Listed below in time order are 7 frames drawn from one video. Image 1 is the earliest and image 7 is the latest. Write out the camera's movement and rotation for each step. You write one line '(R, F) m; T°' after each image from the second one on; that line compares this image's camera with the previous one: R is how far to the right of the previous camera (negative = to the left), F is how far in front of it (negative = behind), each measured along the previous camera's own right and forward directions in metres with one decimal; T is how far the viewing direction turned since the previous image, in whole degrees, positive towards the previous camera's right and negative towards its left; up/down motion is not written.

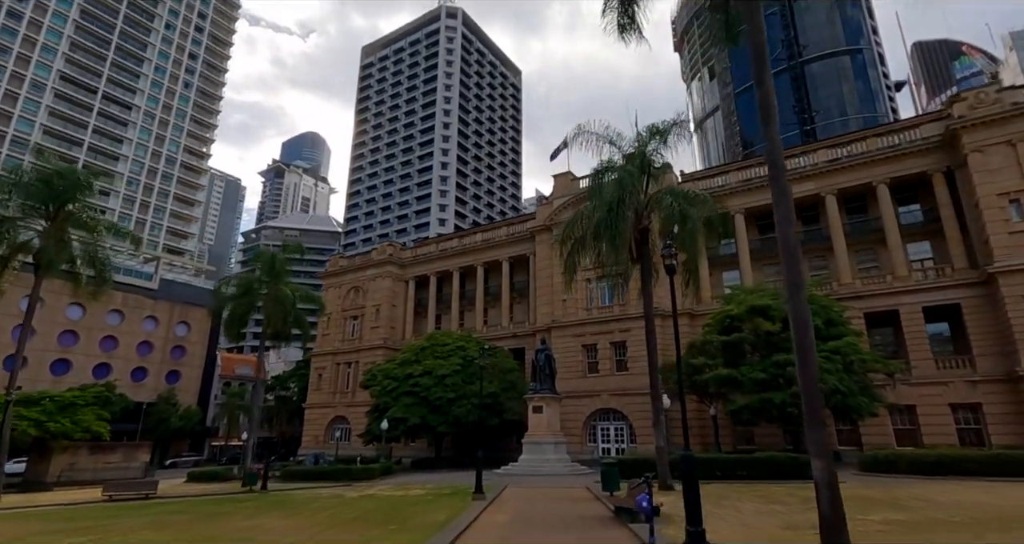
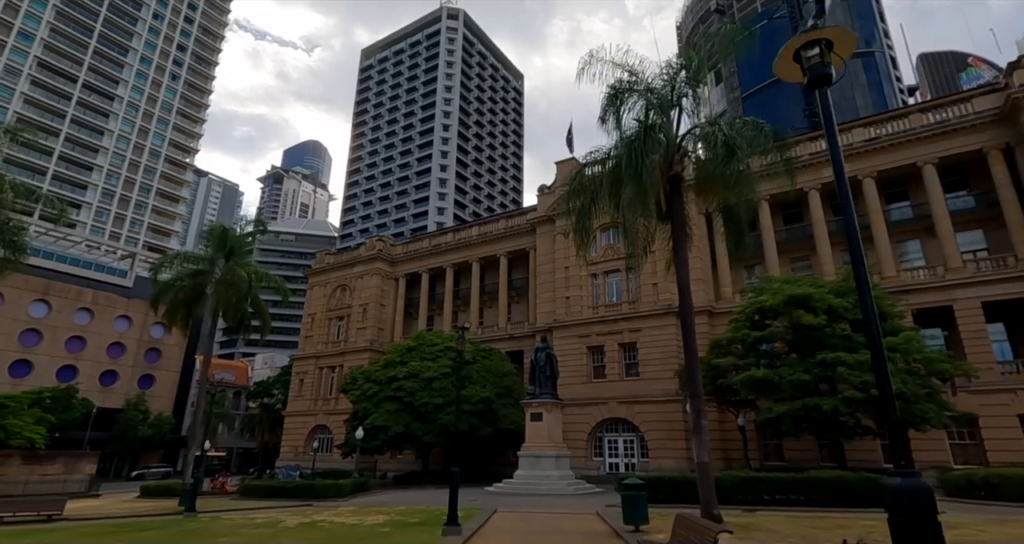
(+0.2, +3.8) m; 0°
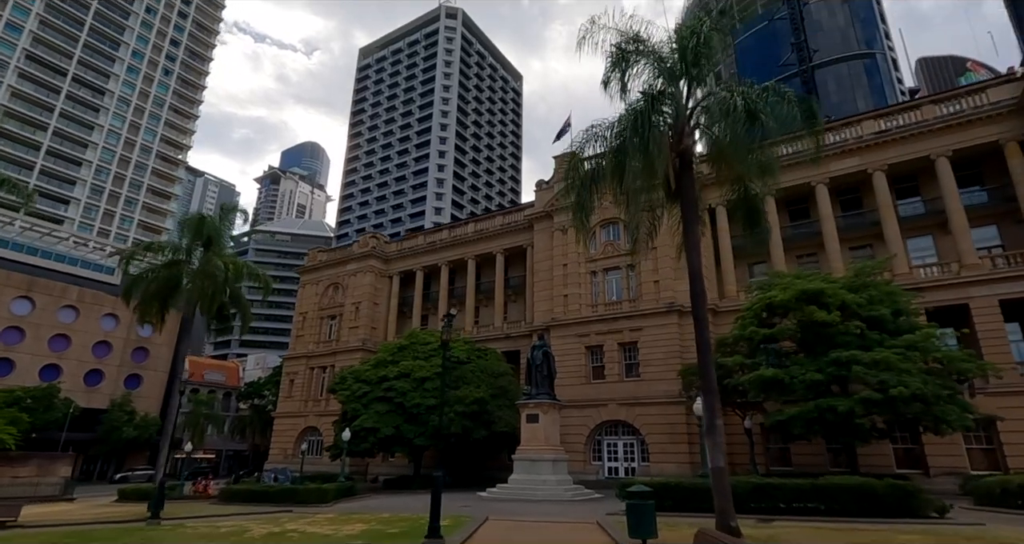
(+0.1, +1.2) m; 0°
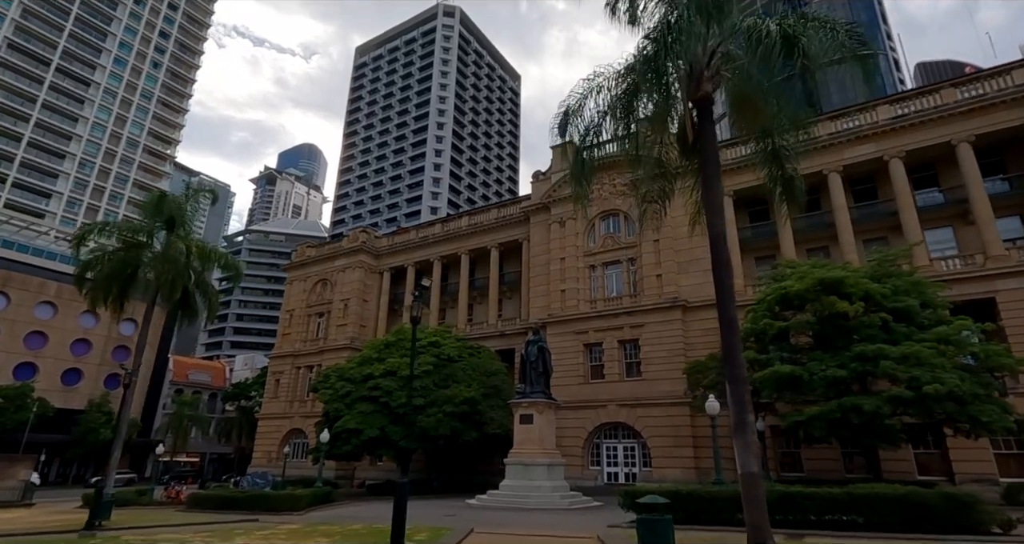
(+0.2, +1.8) m; 0°
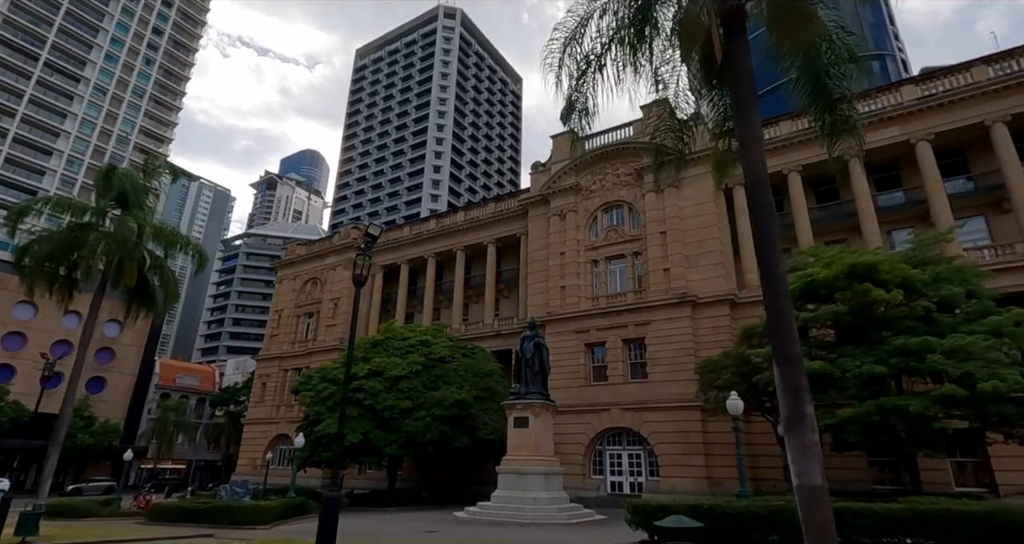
(+0.3, +2.0) m; 0°
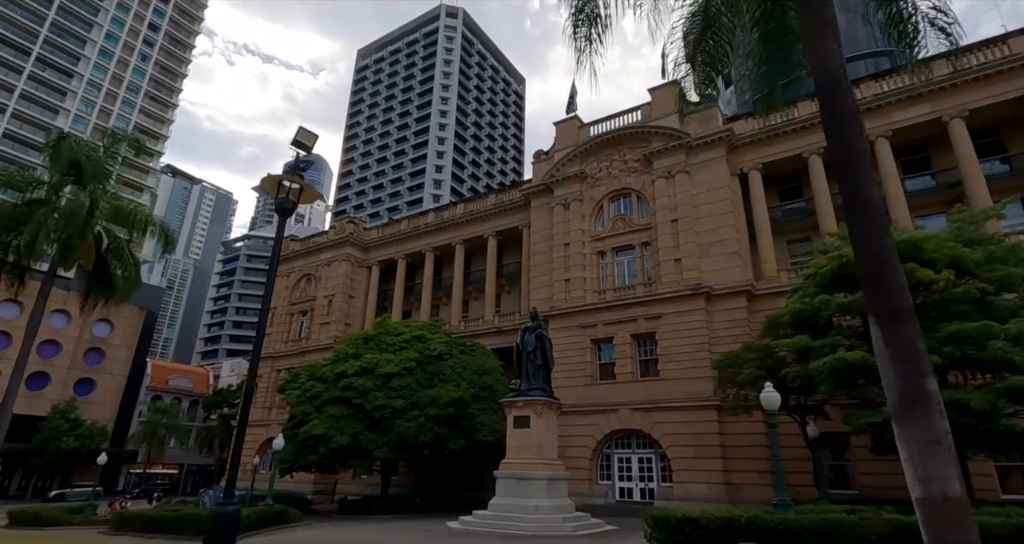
(+0.1, +1.8) m; 0°
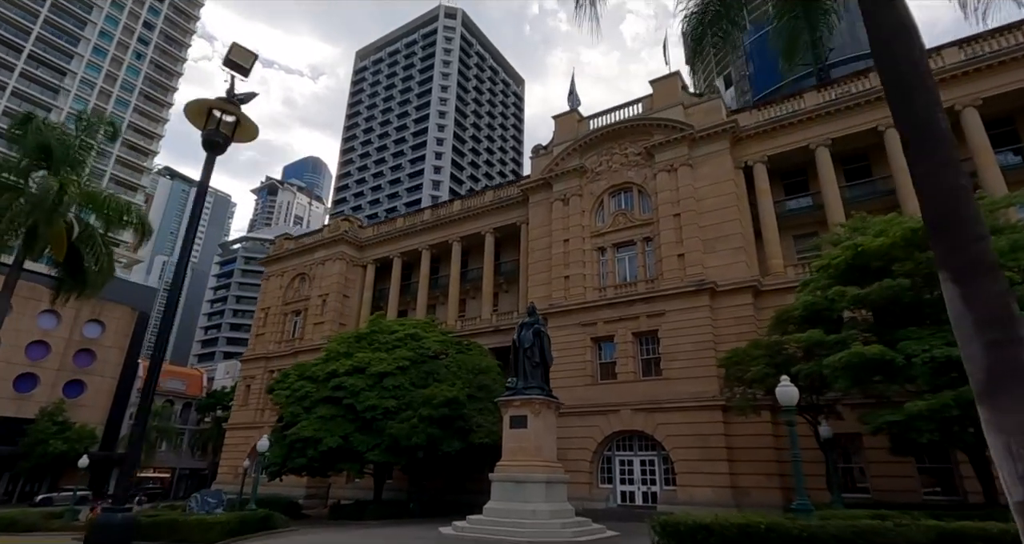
(+0.1, +0.9) m; 0°
